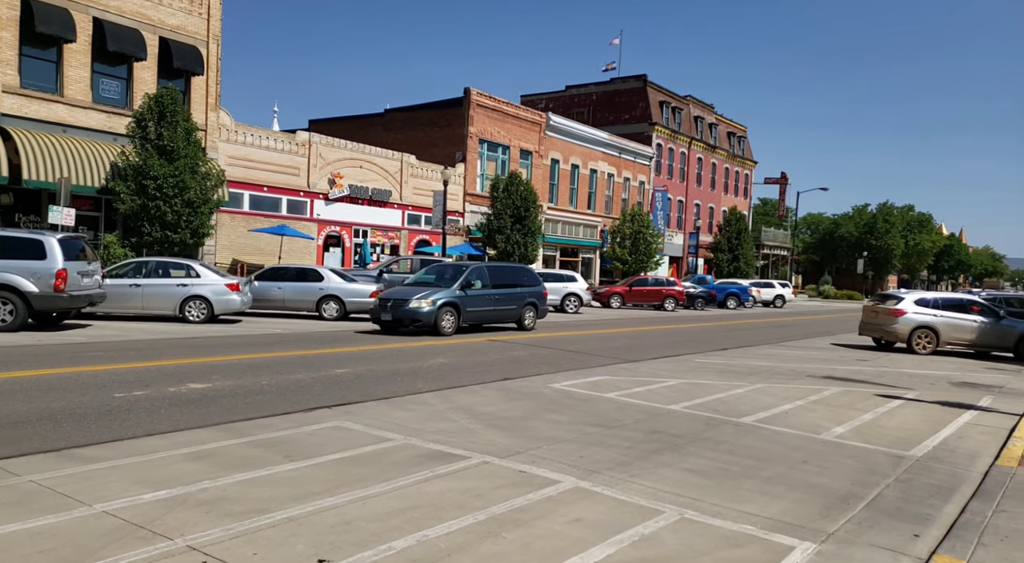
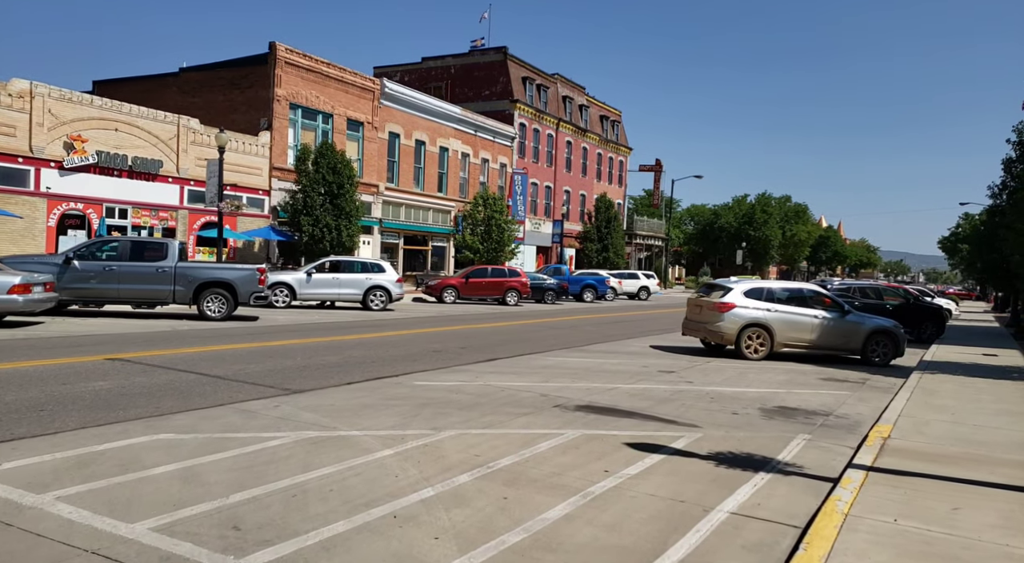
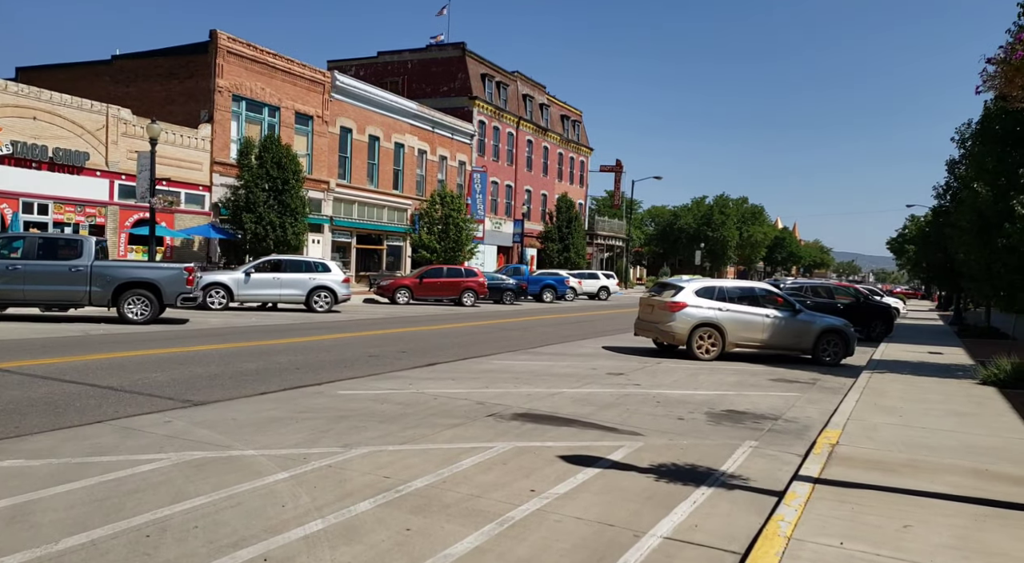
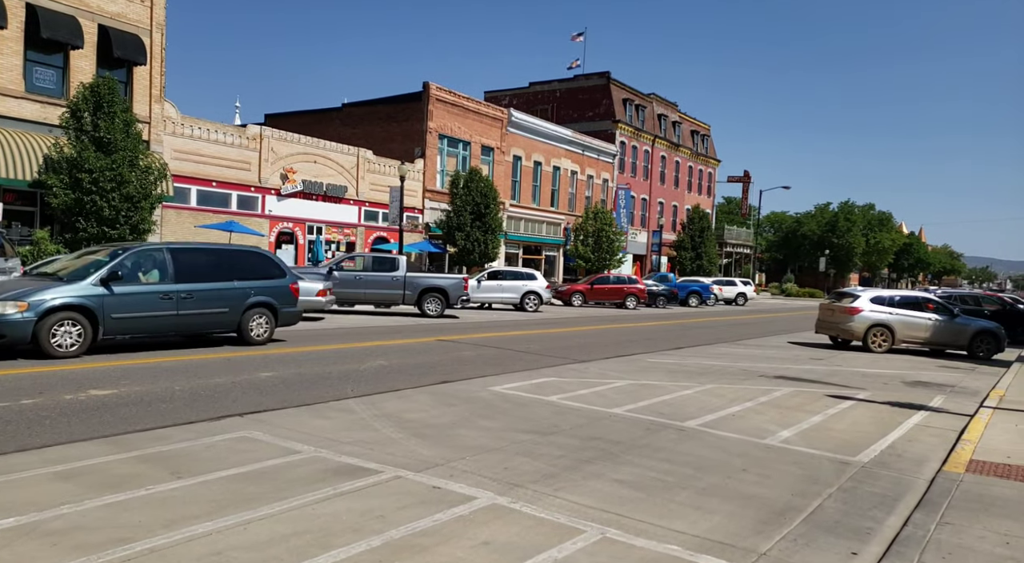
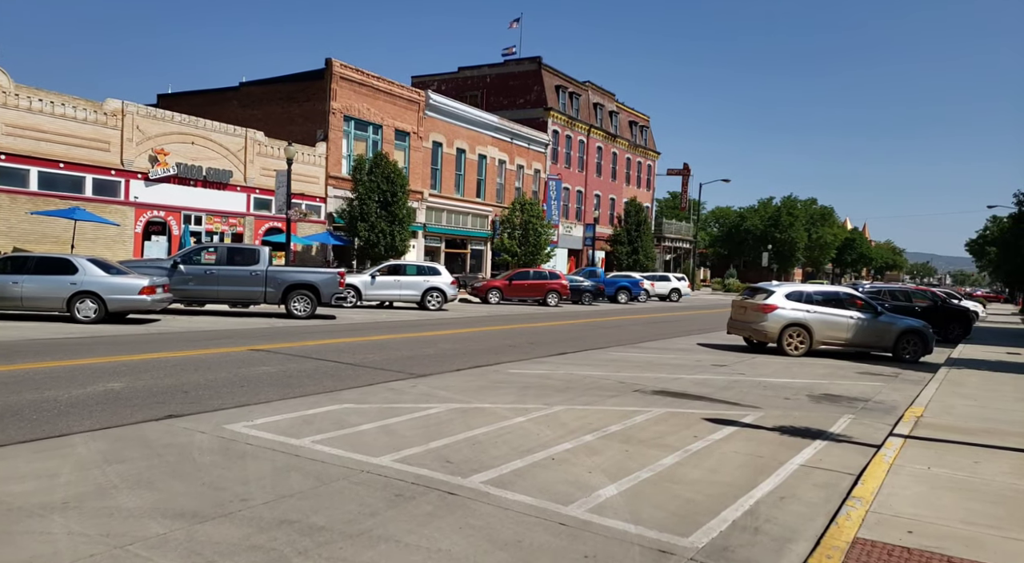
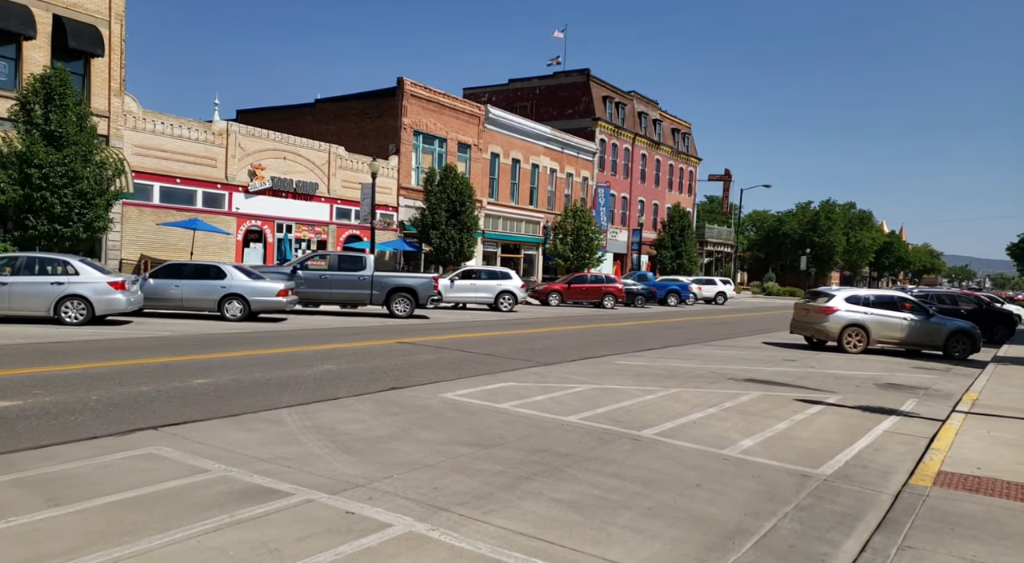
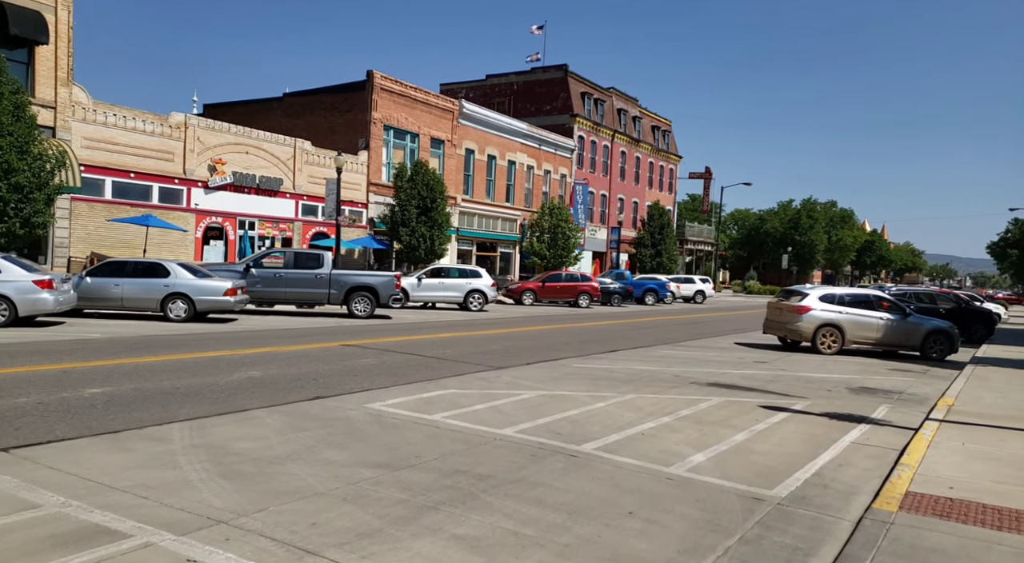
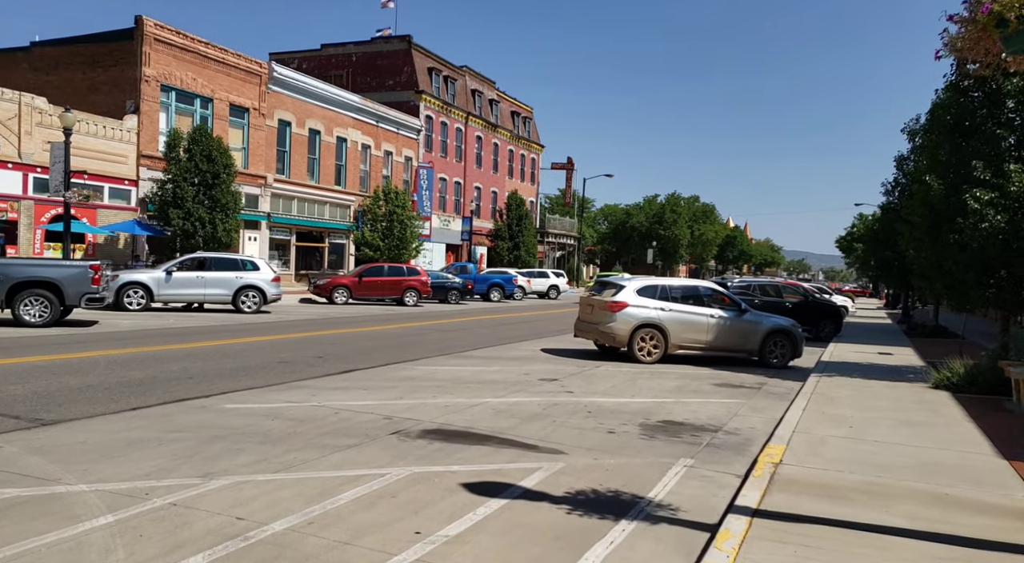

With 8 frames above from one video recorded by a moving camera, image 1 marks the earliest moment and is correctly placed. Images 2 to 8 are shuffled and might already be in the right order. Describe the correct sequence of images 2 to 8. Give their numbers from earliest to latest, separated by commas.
4, 6, 7, 5, 2, 3, 8
